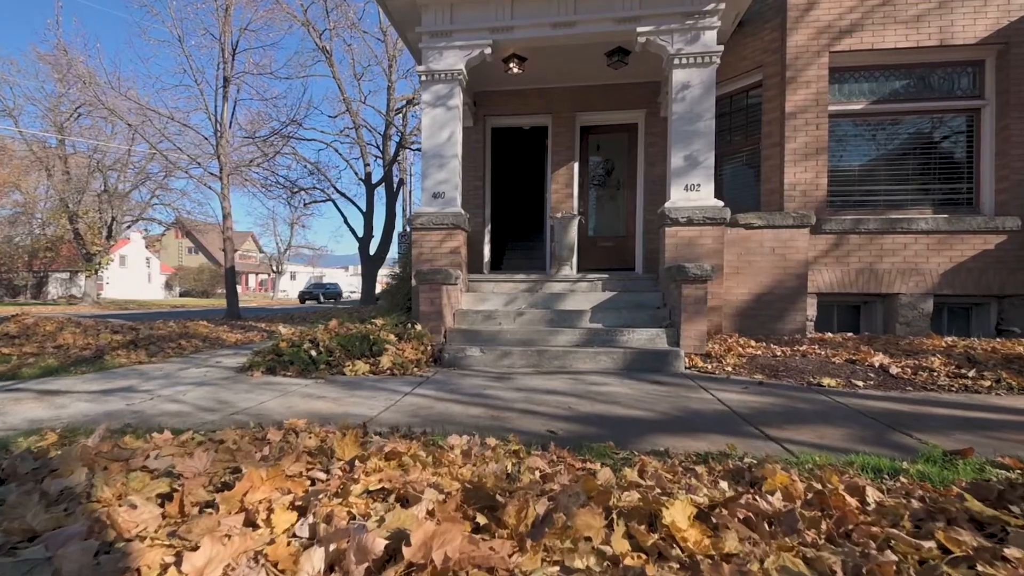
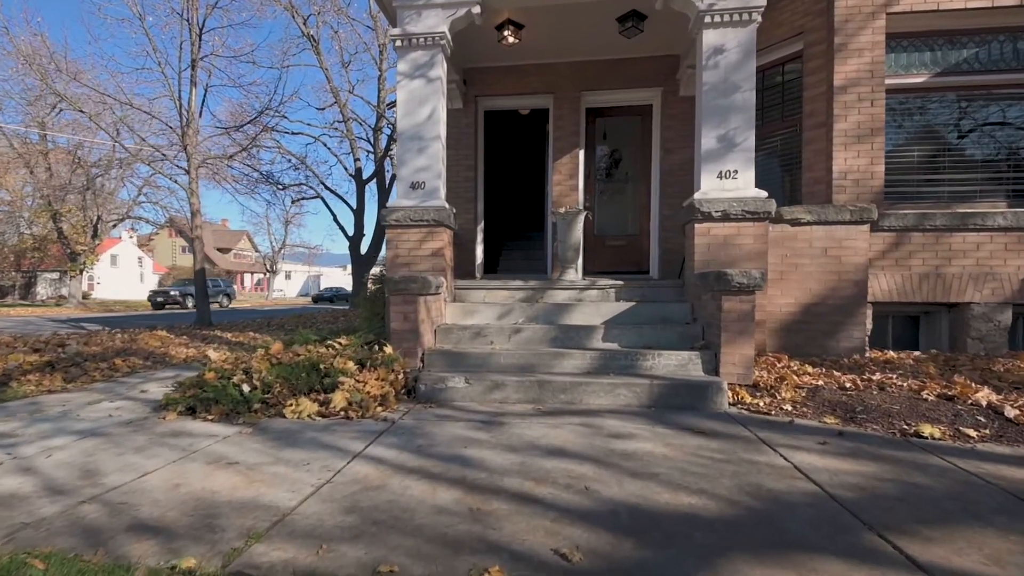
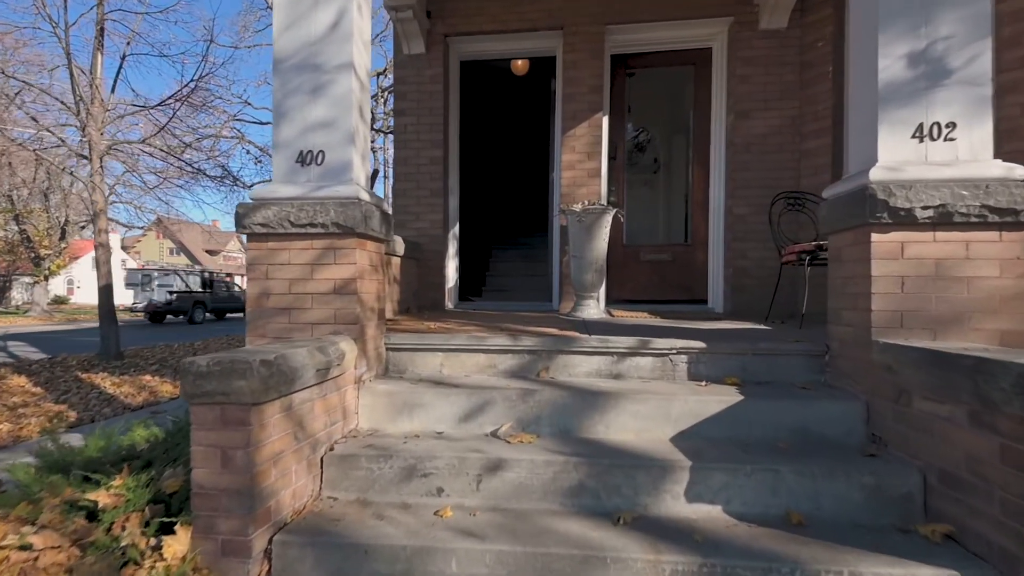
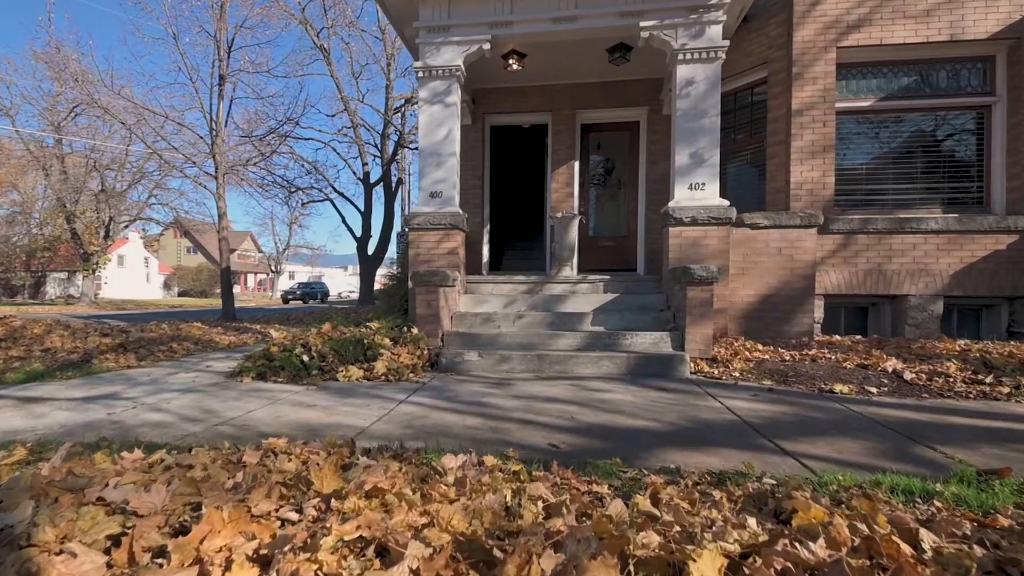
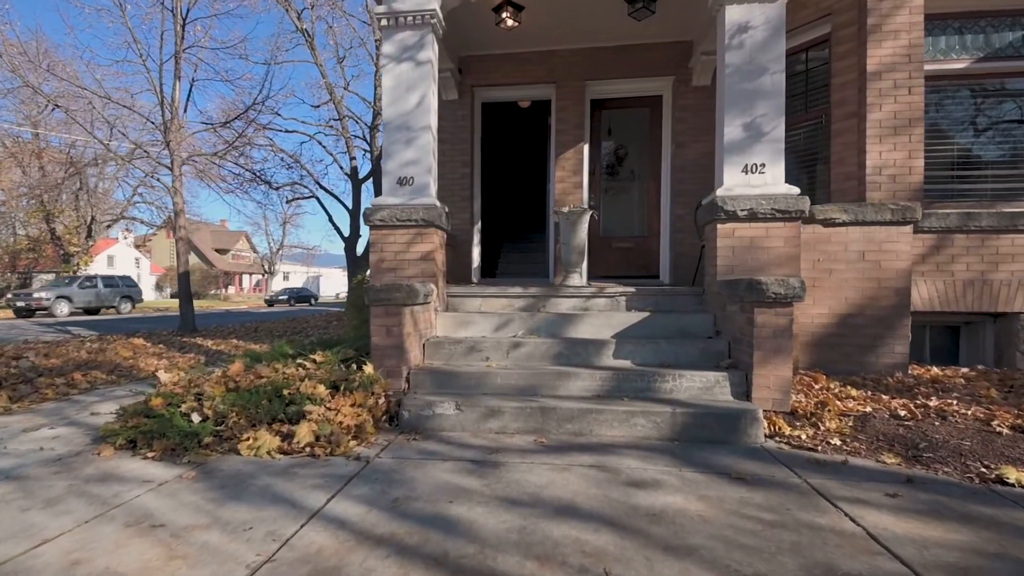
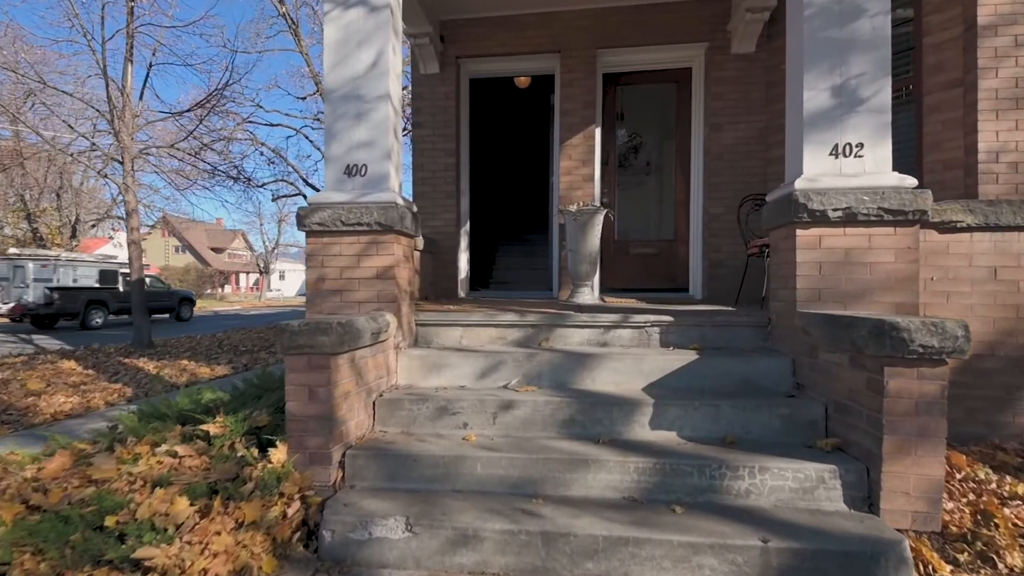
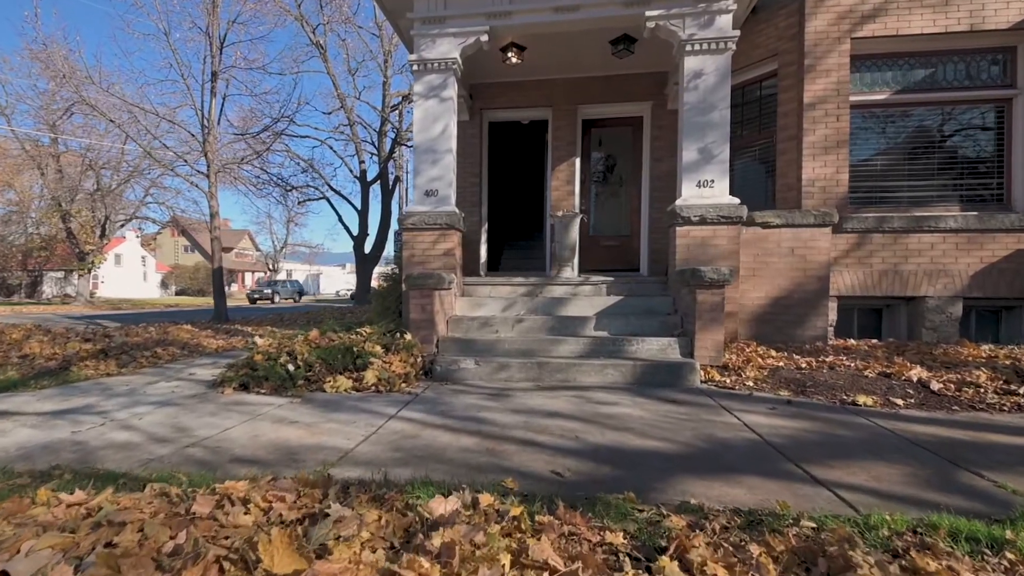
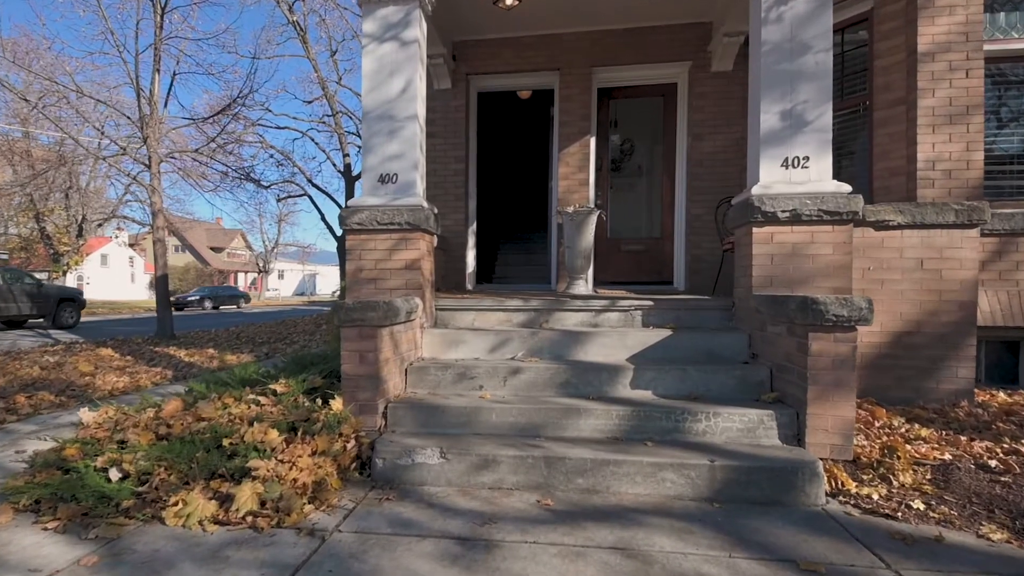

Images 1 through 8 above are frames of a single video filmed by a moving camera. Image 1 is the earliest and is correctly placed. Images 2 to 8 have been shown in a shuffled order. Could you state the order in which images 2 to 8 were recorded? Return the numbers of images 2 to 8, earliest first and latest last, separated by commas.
4, 7, 2, 5, 8, 6, 3
